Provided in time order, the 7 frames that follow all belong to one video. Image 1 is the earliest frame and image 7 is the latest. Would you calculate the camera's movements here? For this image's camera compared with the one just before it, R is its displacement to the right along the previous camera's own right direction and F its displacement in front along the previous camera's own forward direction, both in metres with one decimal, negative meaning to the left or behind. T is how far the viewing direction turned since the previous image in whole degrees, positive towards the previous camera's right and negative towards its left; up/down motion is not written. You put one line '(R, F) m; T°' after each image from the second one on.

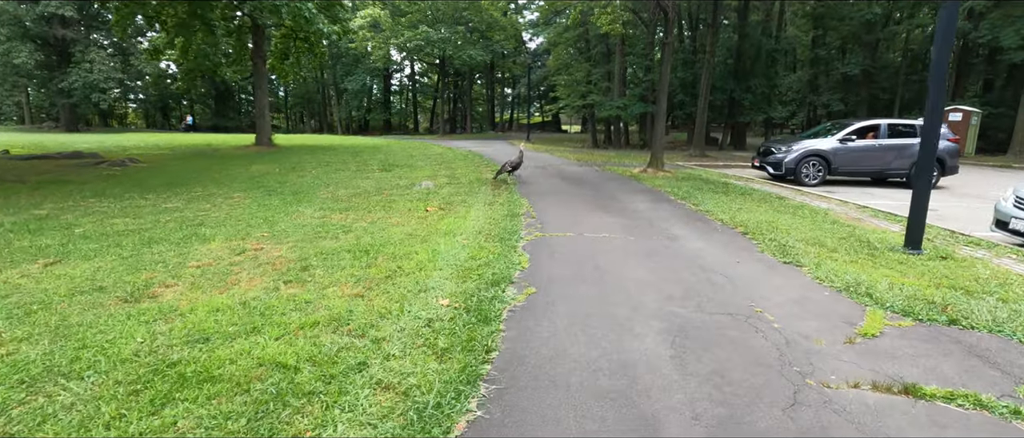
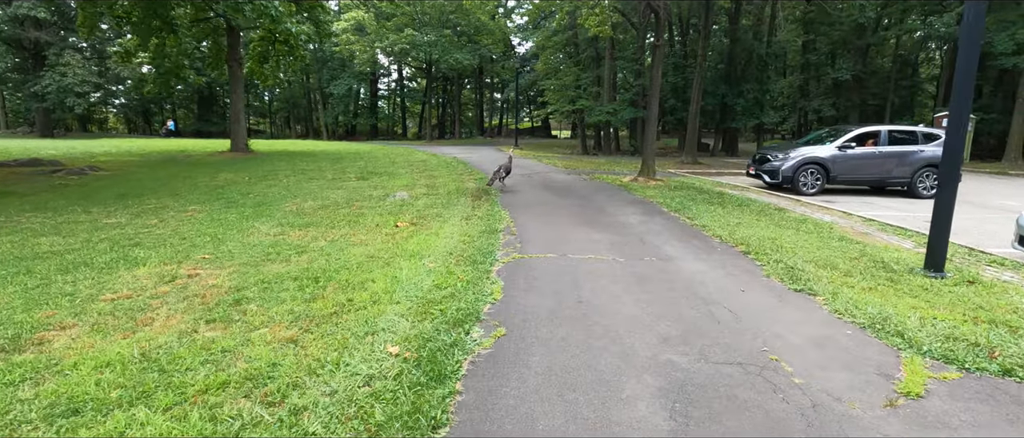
(+0.2, +0.8) m; +1°
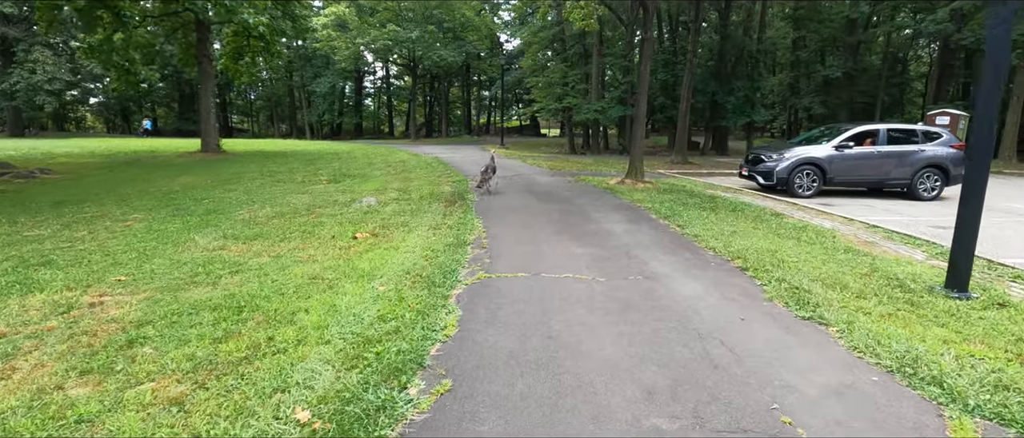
(+0.3, +0.8) m; +1°
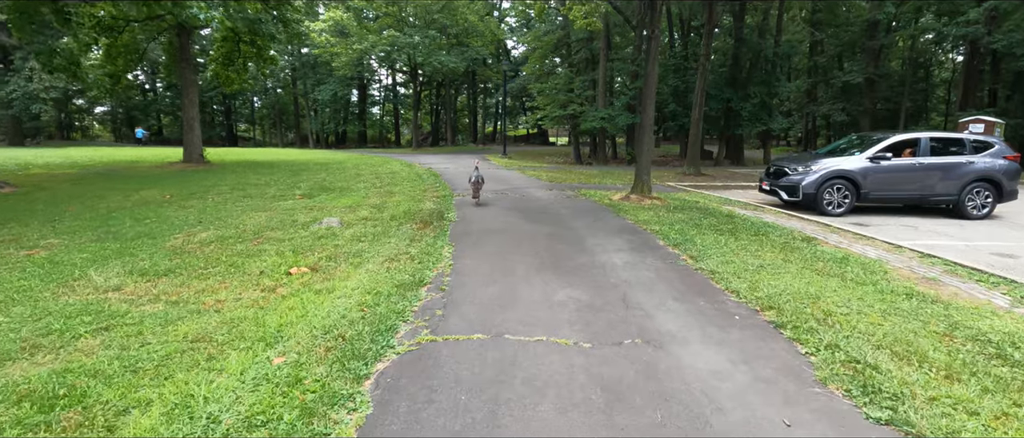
(+0.4, +1.4) m; -1°
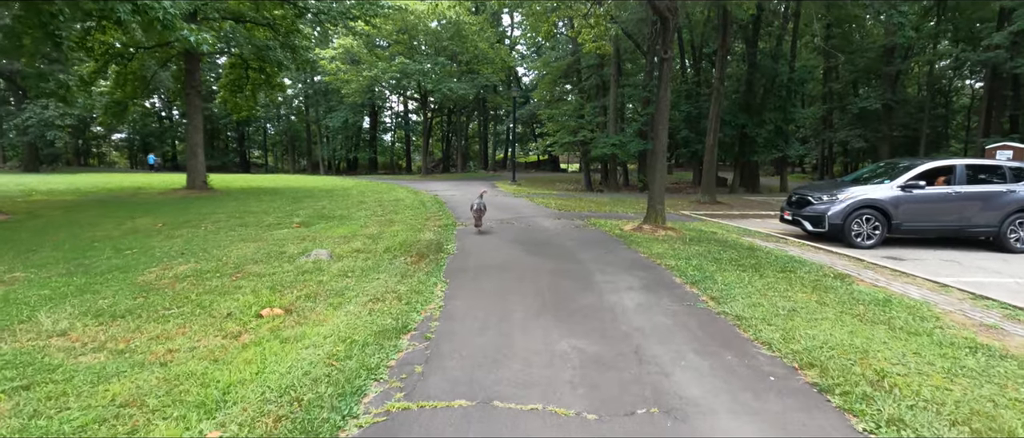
(+0.1, +0.6) m; -1°
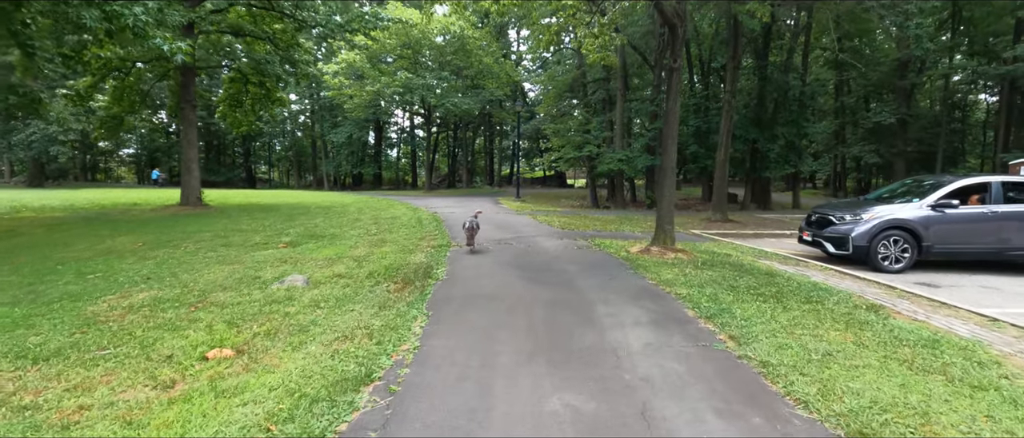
(+0.2, +0.7) m; -1°
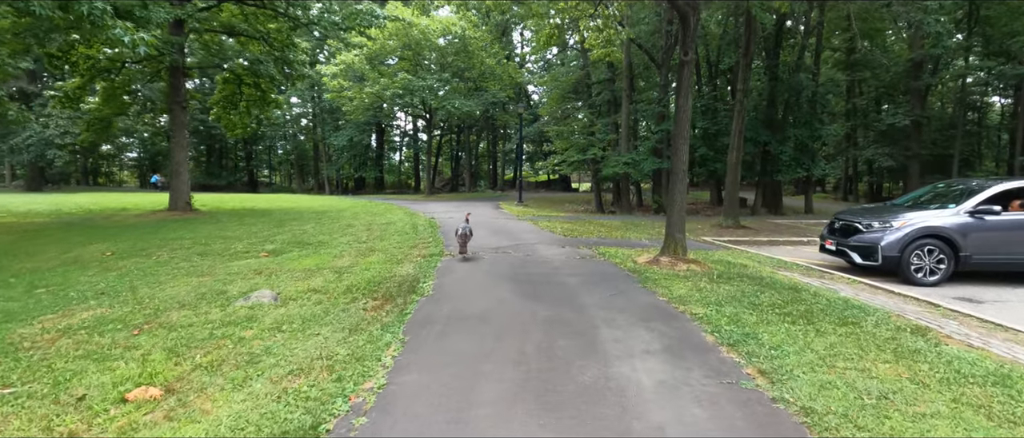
(+0.1, +0.8) m; -1°
